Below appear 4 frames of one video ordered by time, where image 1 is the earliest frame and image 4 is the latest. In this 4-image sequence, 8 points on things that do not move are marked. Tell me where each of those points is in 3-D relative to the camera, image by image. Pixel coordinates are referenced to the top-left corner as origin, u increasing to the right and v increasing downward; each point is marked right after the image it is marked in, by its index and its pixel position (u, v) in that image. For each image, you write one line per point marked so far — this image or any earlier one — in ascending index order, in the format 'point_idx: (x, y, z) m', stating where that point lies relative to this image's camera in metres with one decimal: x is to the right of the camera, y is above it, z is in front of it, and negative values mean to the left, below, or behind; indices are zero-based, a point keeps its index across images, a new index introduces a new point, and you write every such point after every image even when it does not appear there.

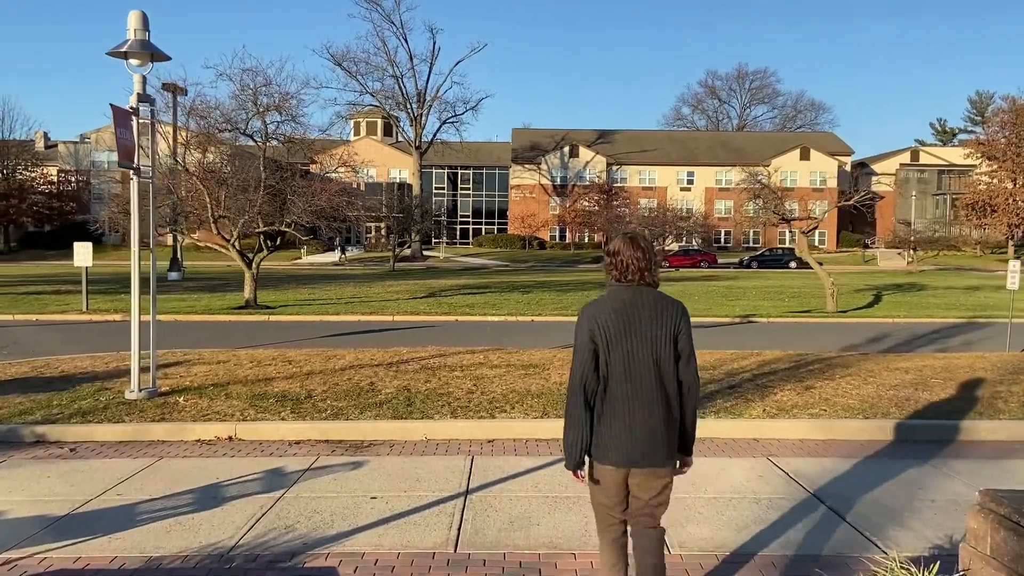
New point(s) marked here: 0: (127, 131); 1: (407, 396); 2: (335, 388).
0: (-3.0, +1.2, +6.6) m
1: (-0.9, -0.9, +7.1) m
2: (-1.5, -0.9, +7.3) m
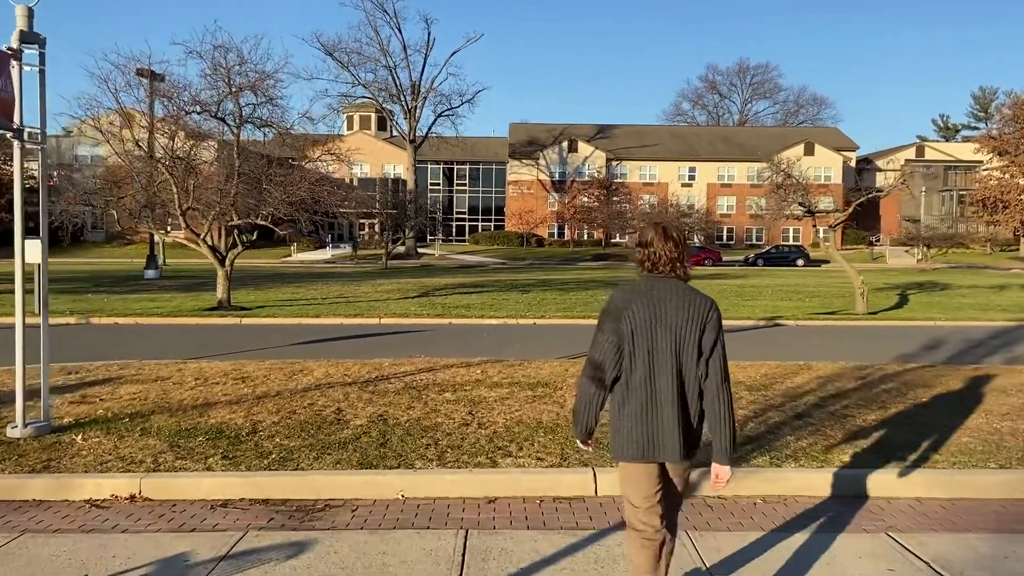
0: (-2.9, +1.2, +4.9) m
1: (-0.8, -0.9, +5.4) m
2: (-1.5, -0.9, +5.7) m
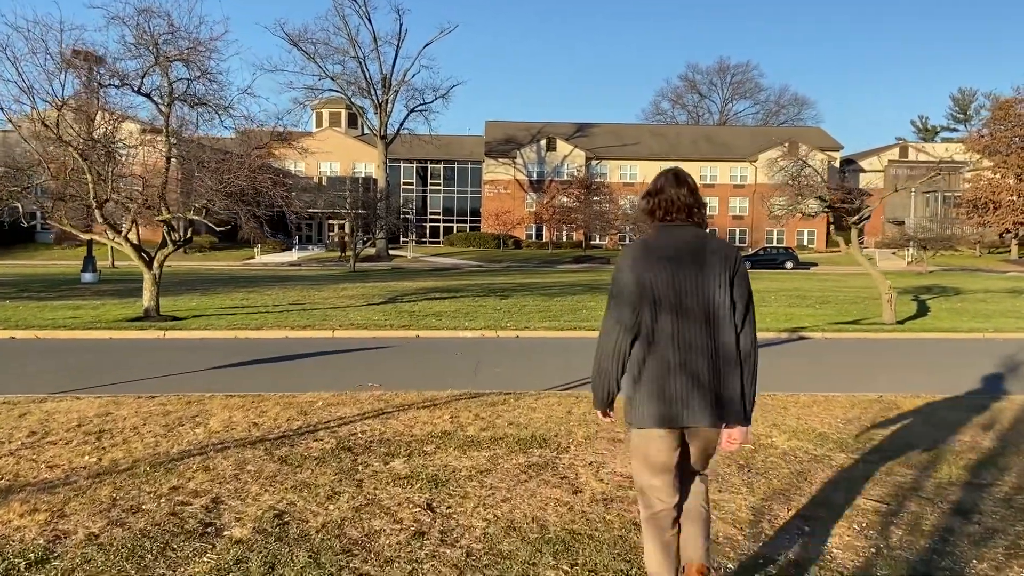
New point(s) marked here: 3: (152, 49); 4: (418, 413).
0: (-3.0, +1.1, +2.6) m
1: (-0.9, -1.0, +3.1) m
2: (-1.6, -1.0, +3.3) m
3: (-5.8, +3.8, +13.6) m
4: (-0.6, -0.8, +5.7) m
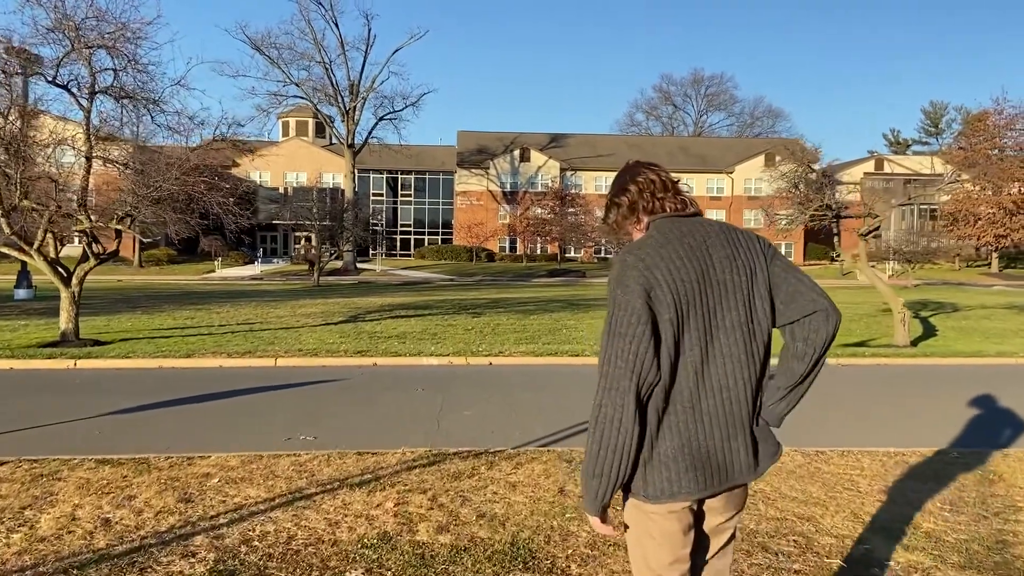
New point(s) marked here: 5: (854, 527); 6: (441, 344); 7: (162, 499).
0: (-3.0, +1.0, +0.9) m
1: (-0.9, -1.1, +1.5) m
2: (-1.6, -1.1, +1.7) m
3: (-6.2, +3.5, +11.8) m
4: (-0.8, -1.0, +4.1) m
5: (+1.5, -1.0, +3.6) m
6: (-1.0, -0.8, +12.6) m
7: (-1.7, -1.0, +4.0) m
